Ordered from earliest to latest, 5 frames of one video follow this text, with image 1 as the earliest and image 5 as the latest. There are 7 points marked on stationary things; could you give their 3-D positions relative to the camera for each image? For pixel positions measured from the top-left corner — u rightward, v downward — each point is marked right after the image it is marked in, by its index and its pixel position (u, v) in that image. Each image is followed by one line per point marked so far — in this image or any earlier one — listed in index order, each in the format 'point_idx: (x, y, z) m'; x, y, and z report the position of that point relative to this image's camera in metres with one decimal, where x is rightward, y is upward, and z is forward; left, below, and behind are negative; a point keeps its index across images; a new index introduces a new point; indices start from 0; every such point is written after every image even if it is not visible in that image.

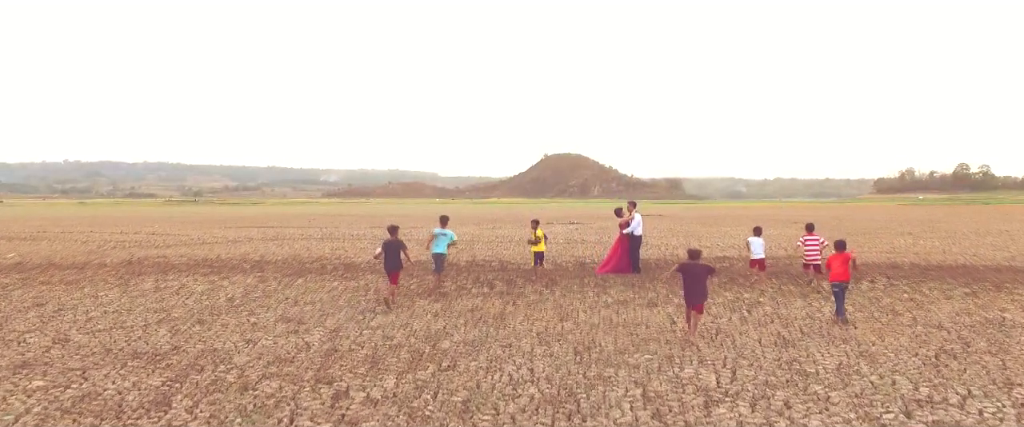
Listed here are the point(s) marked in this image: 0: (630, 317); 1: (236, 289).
0: (+1.8, -1.6, +9.9) m
1: (-5.5, -1.5, +13.2) m
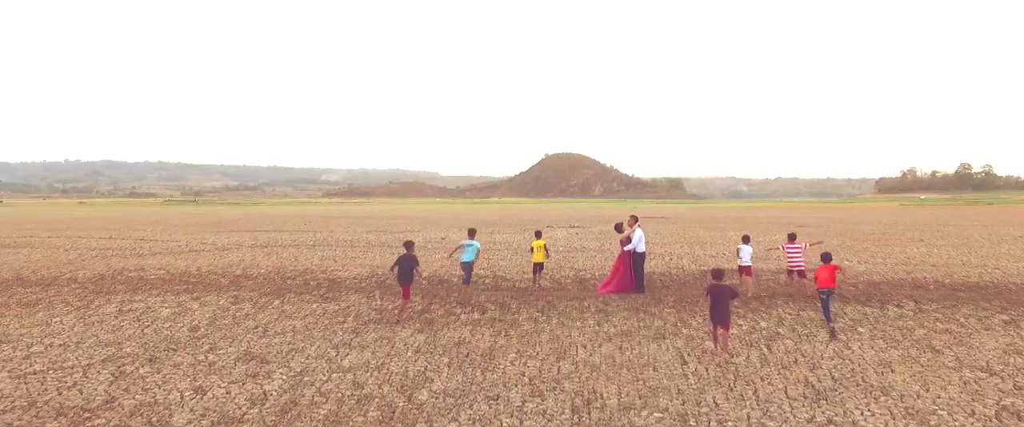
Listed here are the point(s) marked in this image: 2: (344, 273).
0: (+1.6, -1.9, +8.8) m
1: (-5.6, -1.9, +12.1) m
2: (-4.9, -1.7, +19.2) m
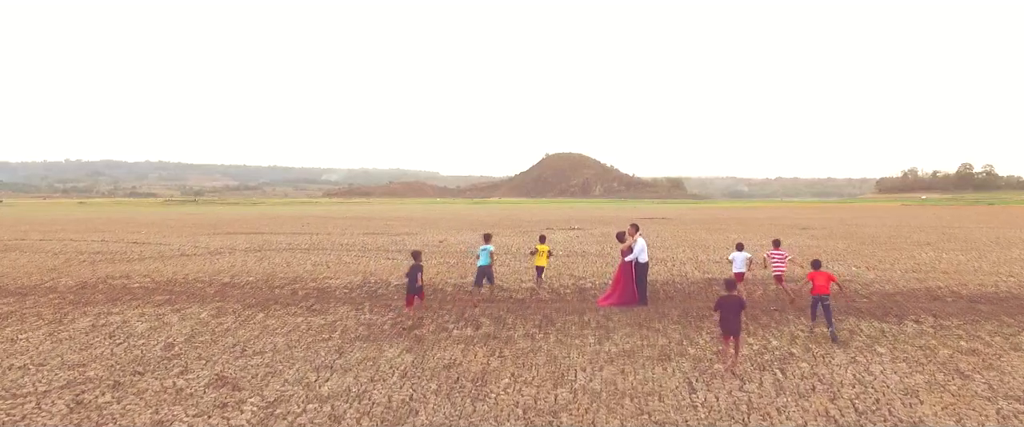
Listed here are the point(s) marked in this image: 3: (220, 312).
0: (+1.6, -2.1, +8.2) m
1: (-5.7, -2.0, +11.4) m
2: (-5.0, -1.9, +18.5) m
3: (-5.8, -2.0, +13.1) m
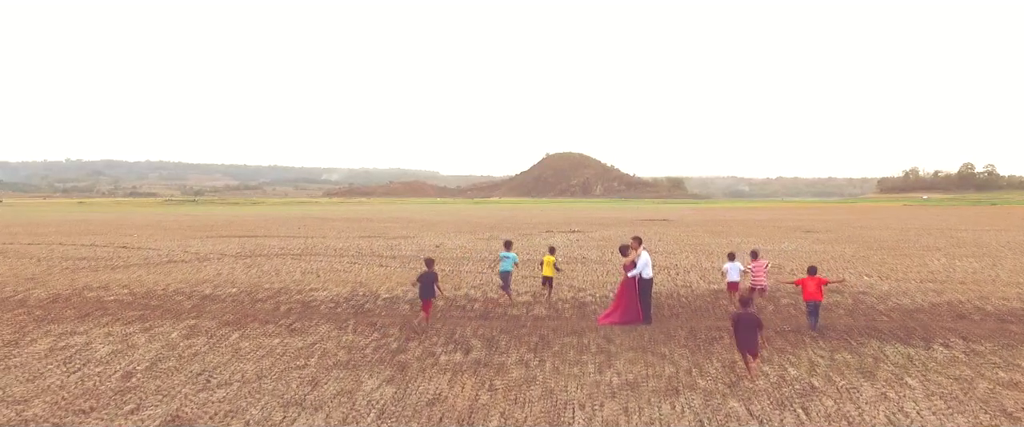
0: (+1.5, -2.3, +7.3) m
1: (-5.8, -2.2, +10.5) m
2: (-5.1, -2.1, +17.6) m
3: (-5.9, -2.2, +12.2) m
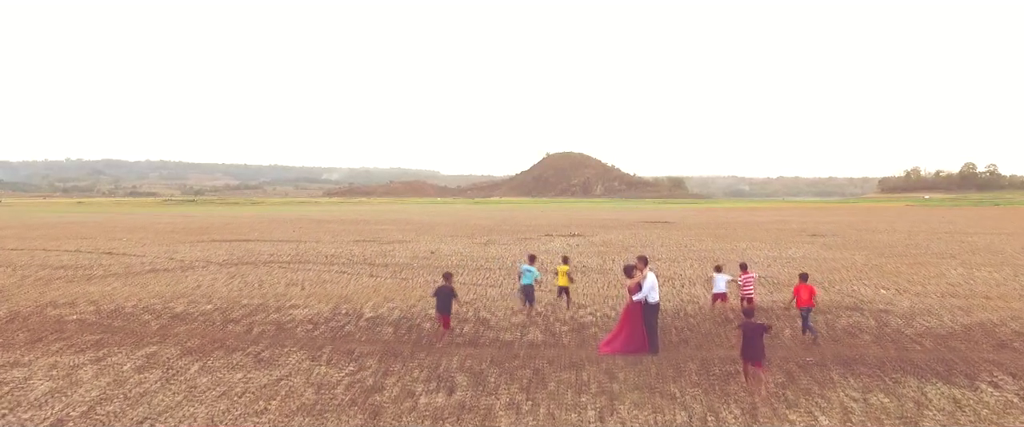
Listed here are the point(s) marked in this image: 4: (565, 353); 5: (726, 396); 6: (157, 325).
0: (+1.3, -2.6, +6.1) m
1: (-6.0, -2.5, +9.3) m
2: (-5.2, -2.4, +16.4) m
3: (-6.1, -2.5, +11.0) m
4: (+0.9, -2.4, +11.2) m
5: (+2.8, -2.4, +8.7) m
6: (-7.7, -2.4, +14.3) m
